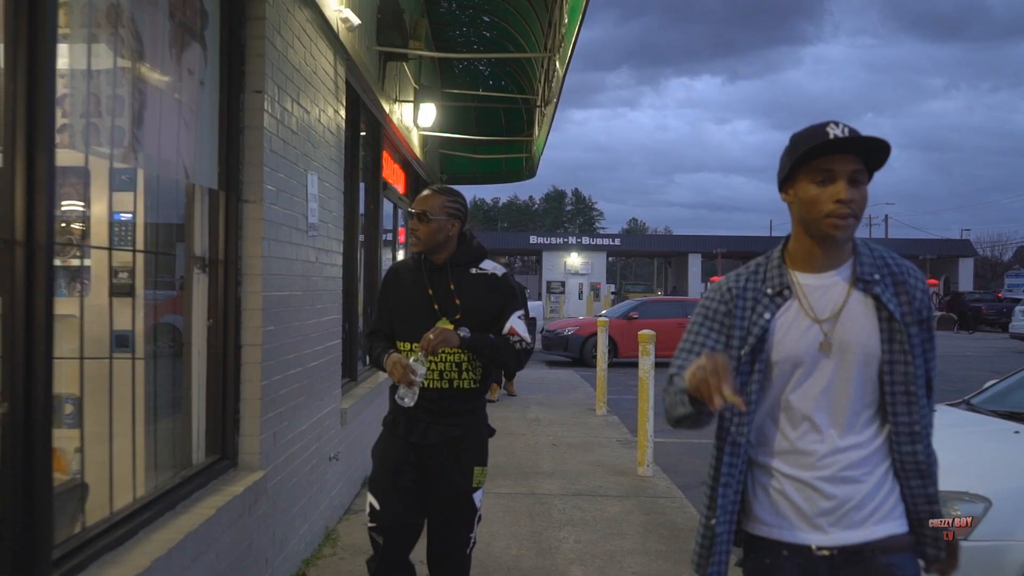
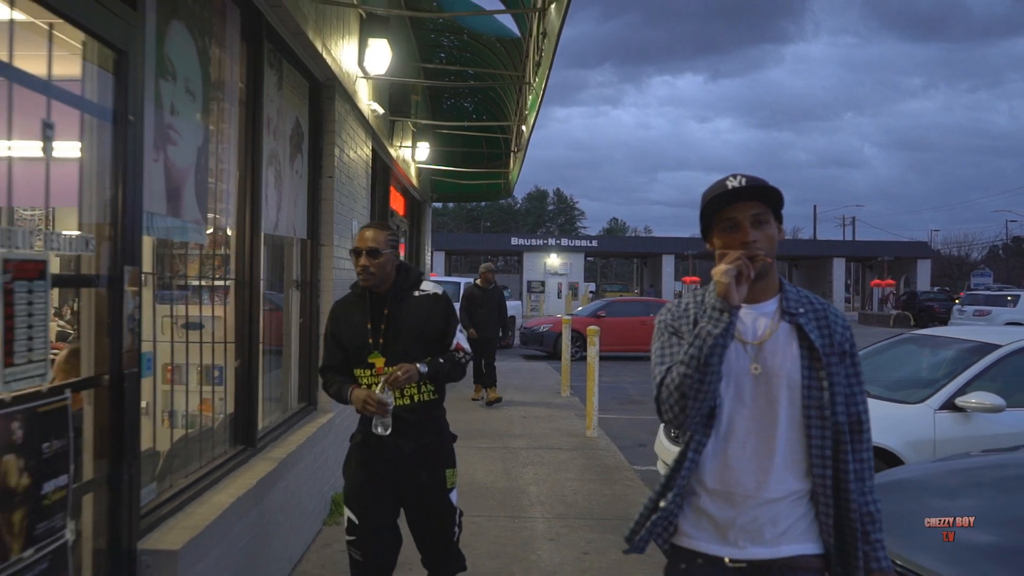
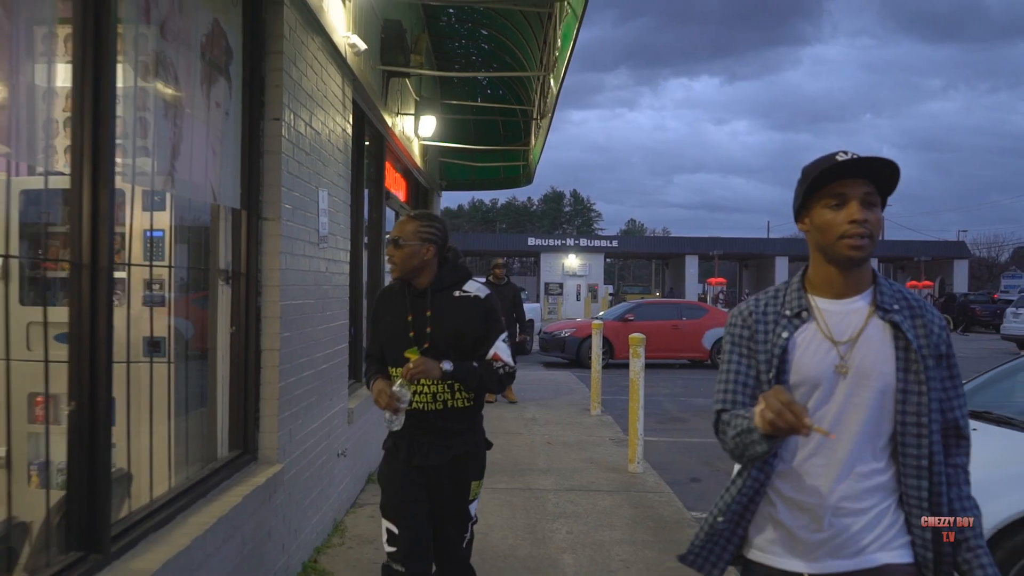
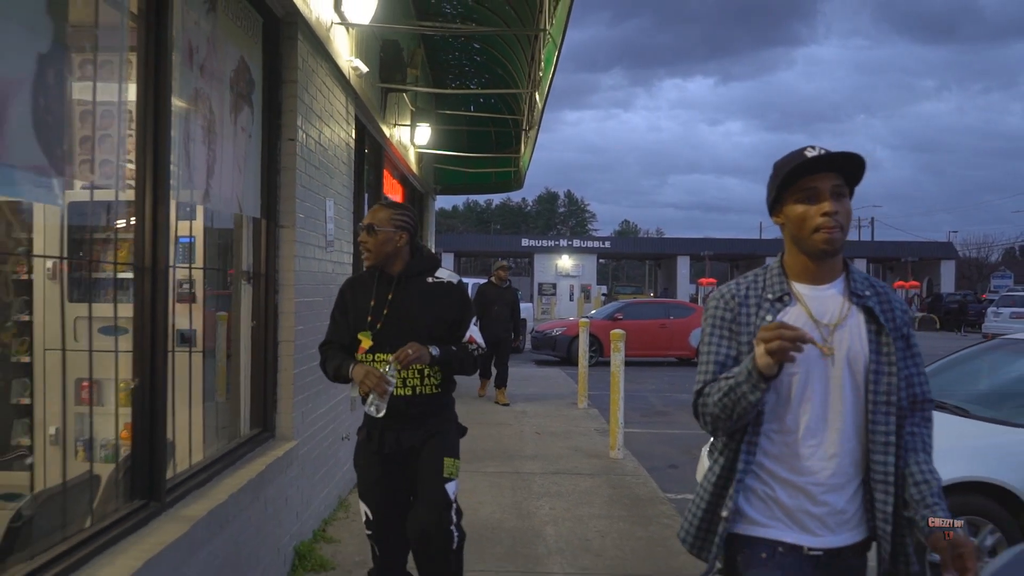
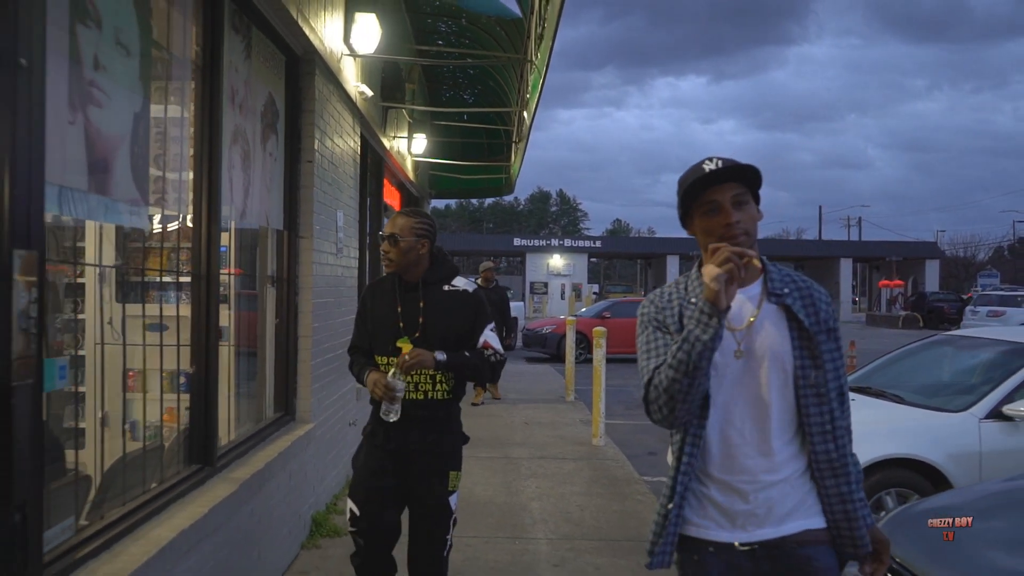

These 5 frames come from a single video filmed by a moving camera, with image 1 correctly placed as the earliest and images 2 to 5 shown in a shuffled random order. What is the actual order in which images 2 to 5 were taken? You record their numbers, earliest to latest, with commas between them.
3, 4, 5, 2
